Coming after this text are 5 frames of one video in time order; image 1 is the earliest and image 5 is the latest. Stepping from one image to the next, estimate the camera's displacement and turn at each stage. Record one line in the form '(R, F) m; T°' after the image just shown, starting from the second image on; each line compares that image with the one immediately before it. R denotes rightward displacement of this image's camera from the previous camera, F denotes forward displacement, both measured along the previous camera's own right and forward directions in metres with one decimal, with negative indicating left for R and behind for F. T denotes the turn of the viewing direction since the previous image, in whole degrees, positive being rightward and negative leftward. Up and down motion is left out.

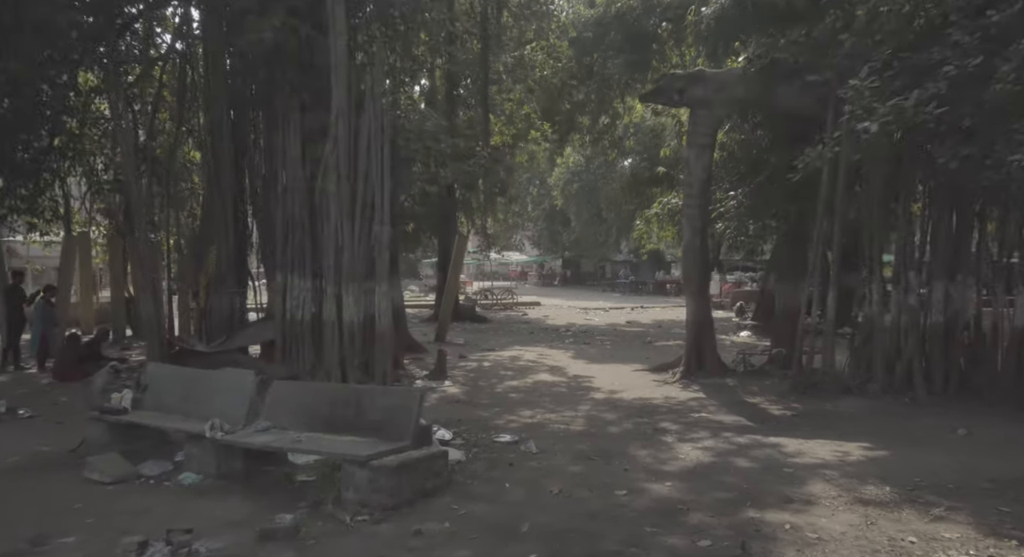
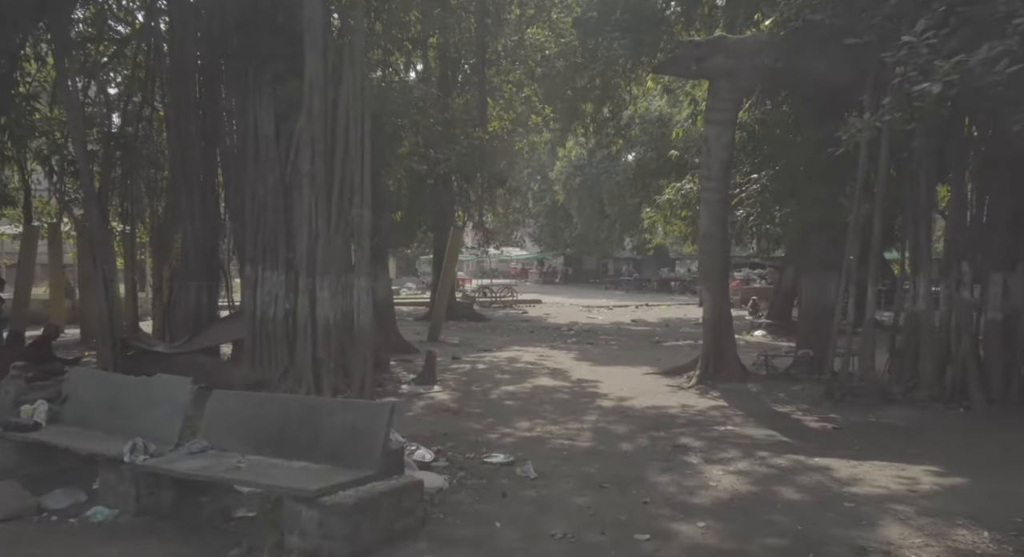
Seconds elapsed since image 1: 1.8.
(+0.1, +1.1) m; 0°
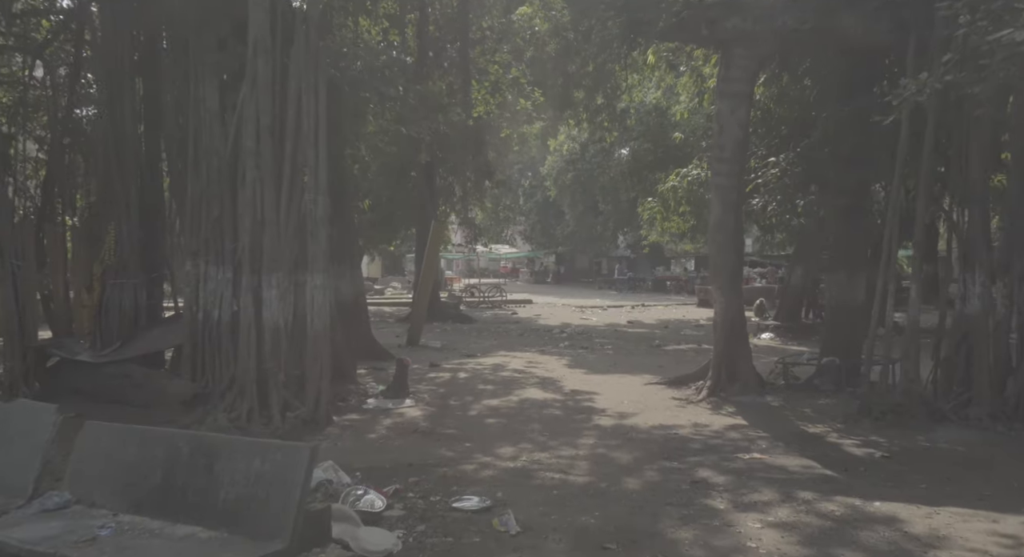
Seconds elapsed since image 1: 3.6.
(+0.1, +1.2) m; +1°
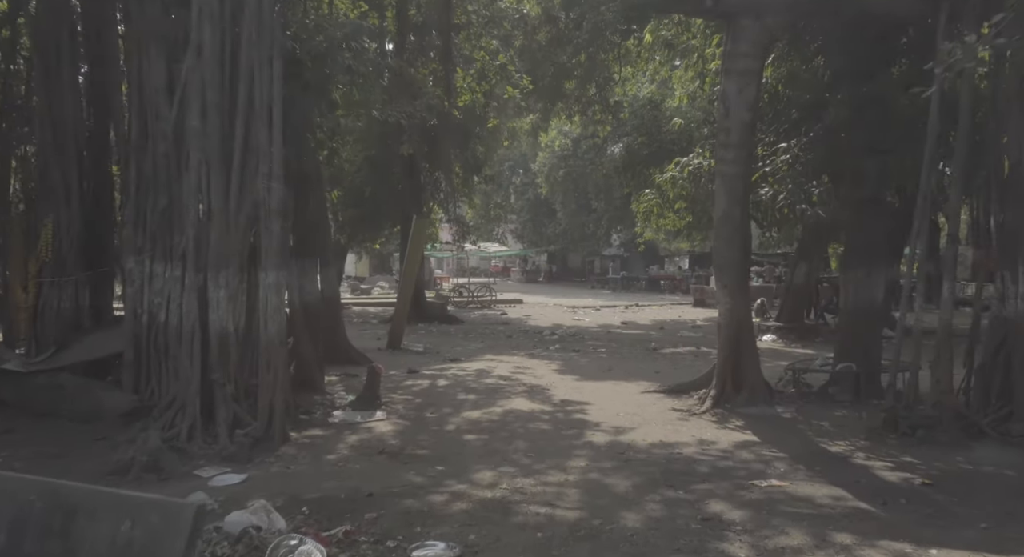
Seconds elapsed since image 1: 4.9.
(+0.1, +0.8) m; +1°
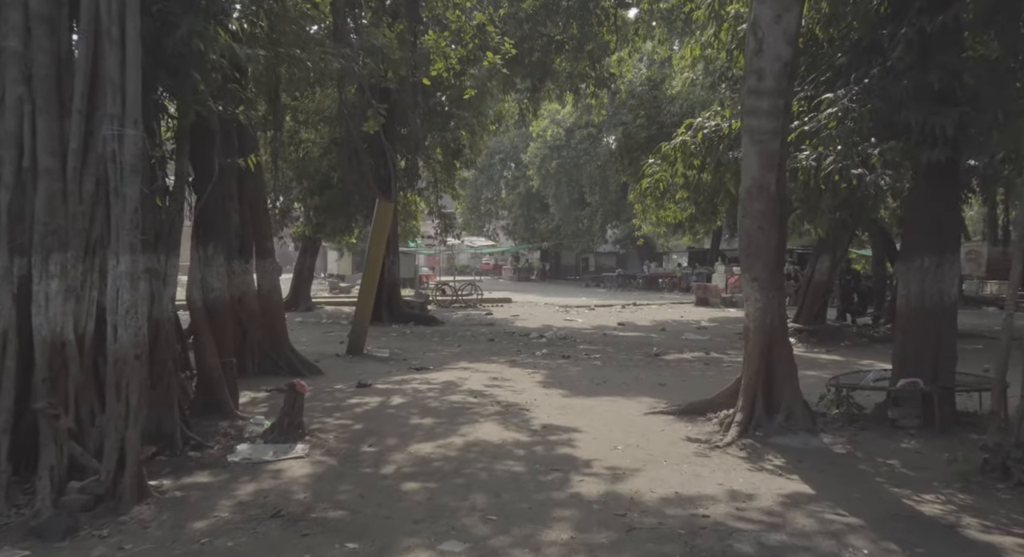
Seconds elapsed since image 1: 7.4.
(+0.2, +1.8) m; 0°
